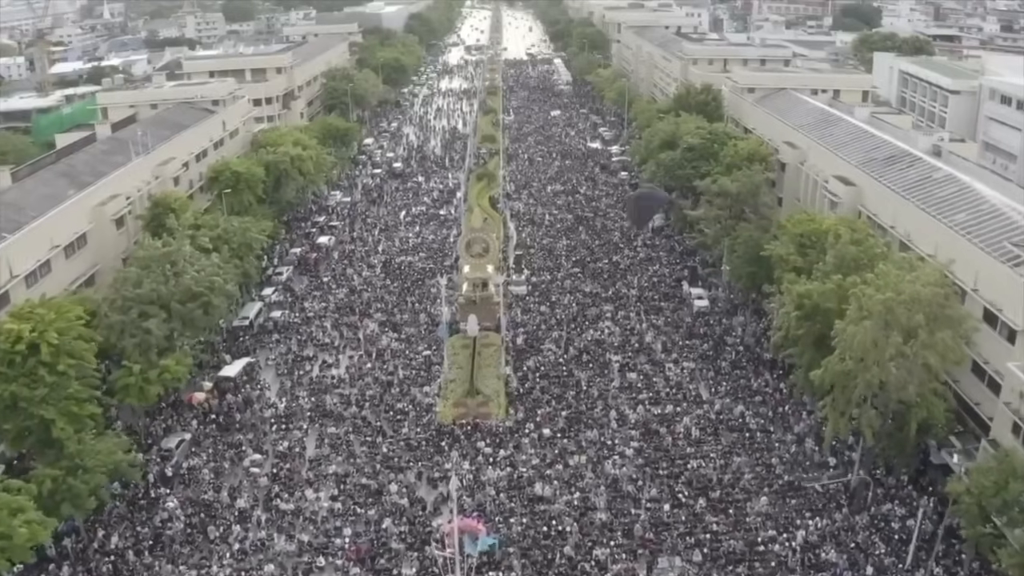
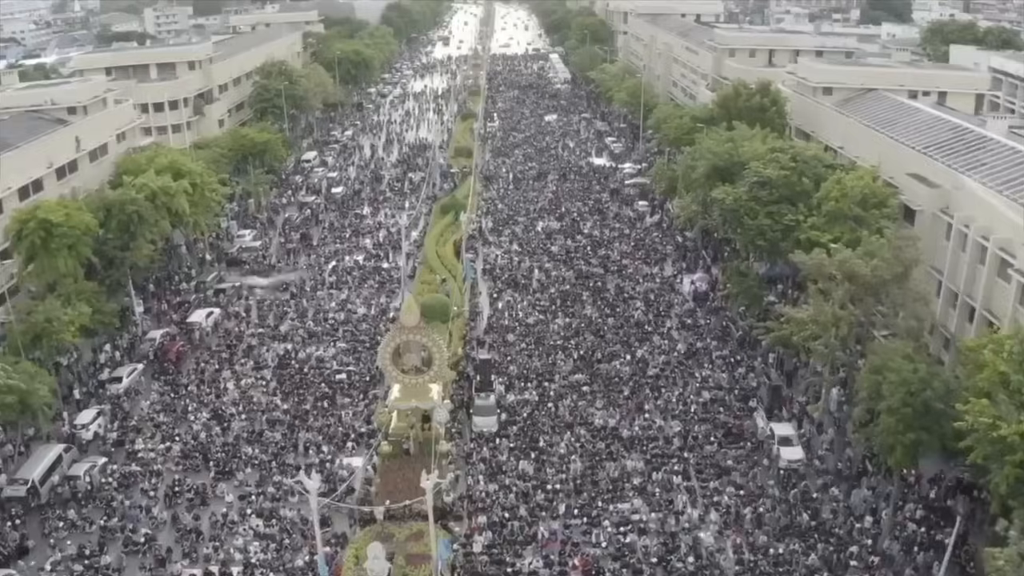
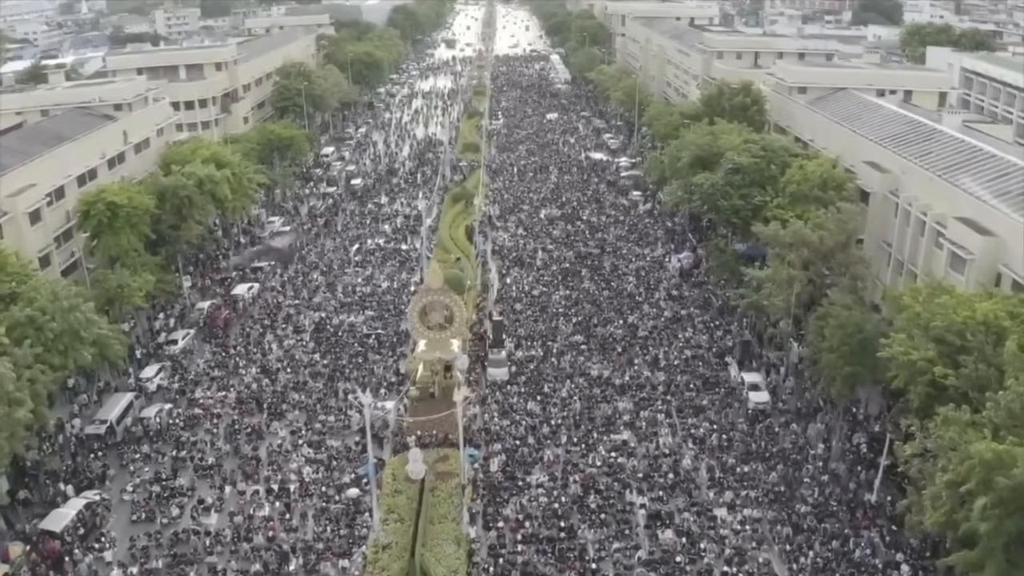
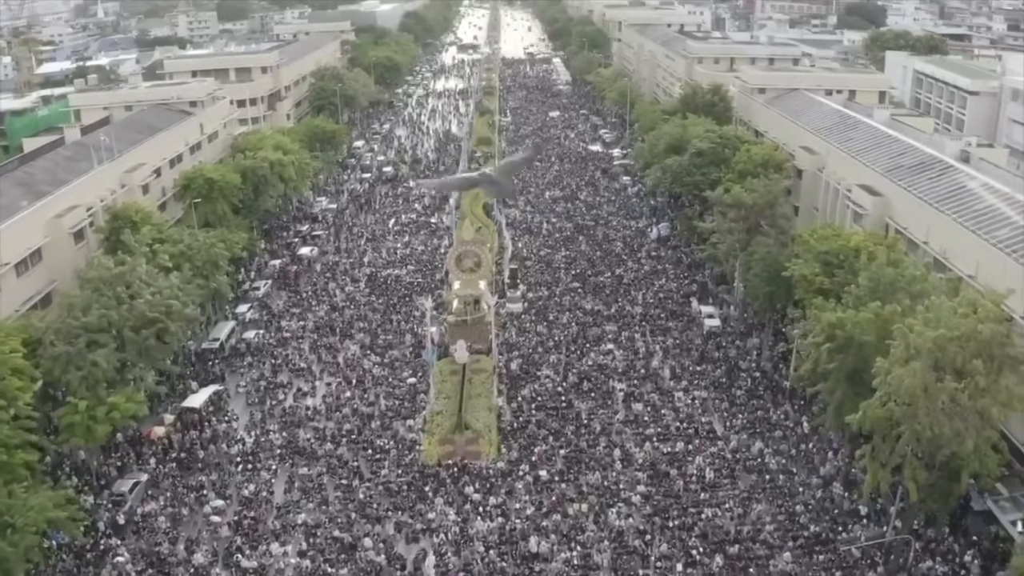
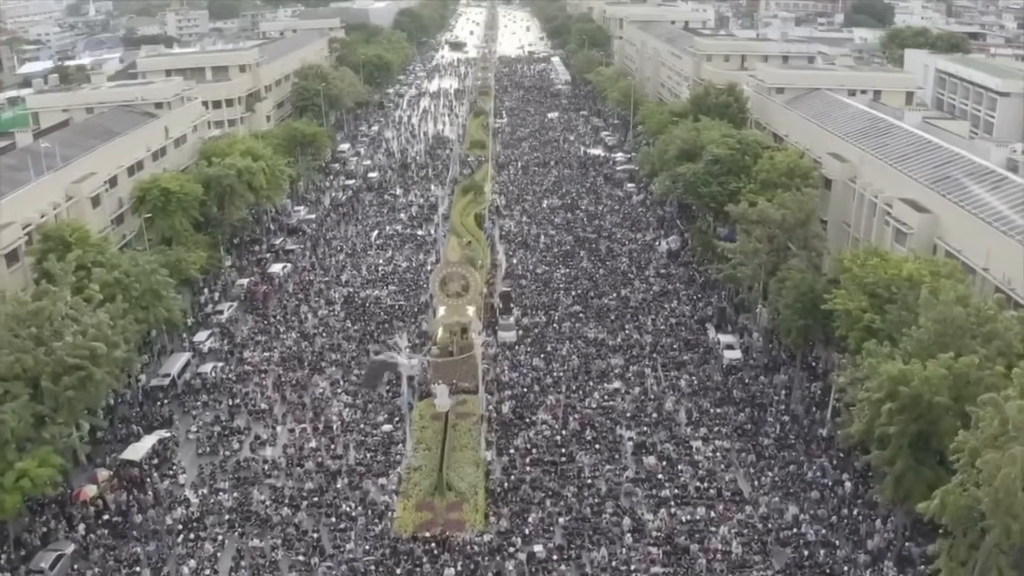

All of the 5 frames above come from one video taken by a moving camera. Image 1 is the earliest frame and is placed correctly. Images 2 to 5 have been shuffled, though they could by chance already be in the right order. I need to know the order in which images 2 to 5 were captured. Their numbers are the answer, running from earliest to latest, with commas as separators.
4, 5, 3, 2
